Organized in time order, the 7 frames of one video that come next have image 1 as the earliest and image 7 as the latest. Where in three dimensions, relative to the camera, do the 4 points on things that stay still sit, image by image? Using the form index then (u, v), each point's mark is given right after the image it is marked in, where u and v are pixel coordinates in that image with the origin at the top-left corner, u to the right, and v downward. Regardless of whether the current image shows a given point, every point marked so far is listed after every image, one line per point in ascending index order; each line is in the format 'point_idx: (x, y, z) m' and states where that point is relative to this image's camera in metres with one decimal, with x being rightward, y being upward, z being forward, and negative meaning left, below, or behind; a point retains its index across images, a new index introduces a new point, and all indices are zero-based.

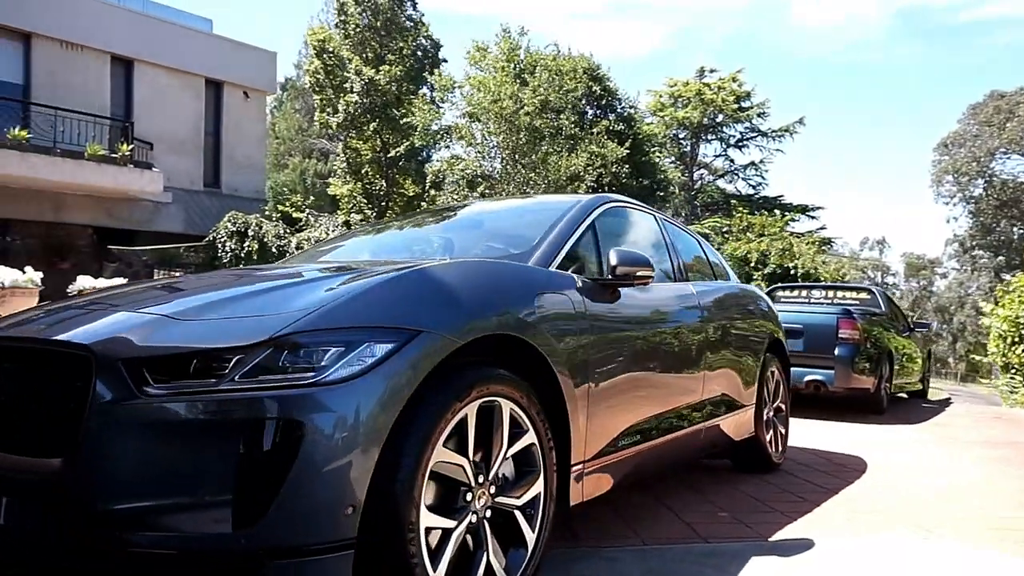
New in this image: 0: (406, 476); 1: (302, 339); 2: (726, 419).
0: (-0.3, -0.5, +1.9) m
1: (-0.5, -0.1, +1.9) m
2: (+1.2, -0.7, +4.2) m
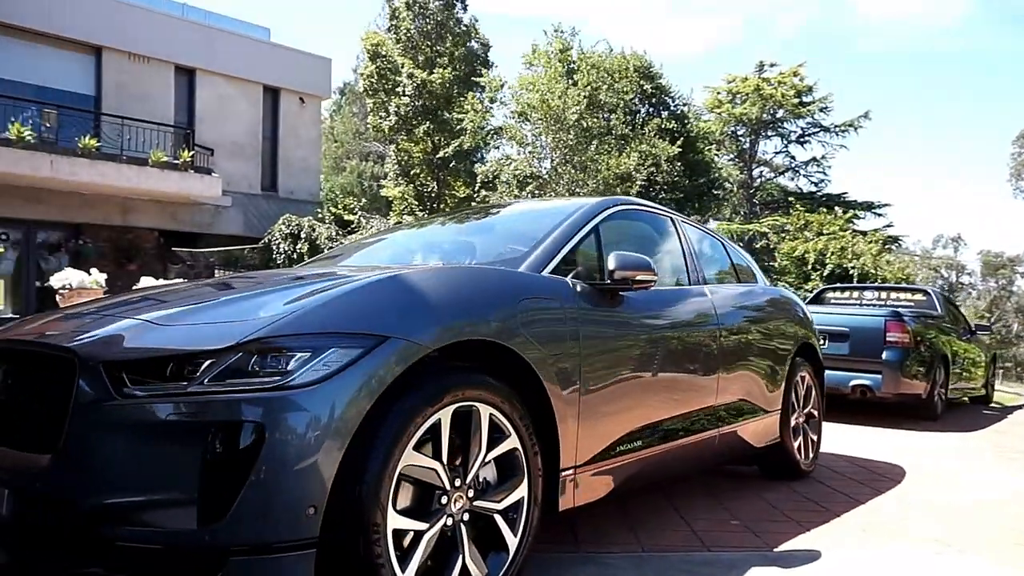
0: (-0.4, -0.5, +2.0) m
1: (-0.6, -0.1, +1.9) m
2: (+1.3, -0.7, +4.1) m
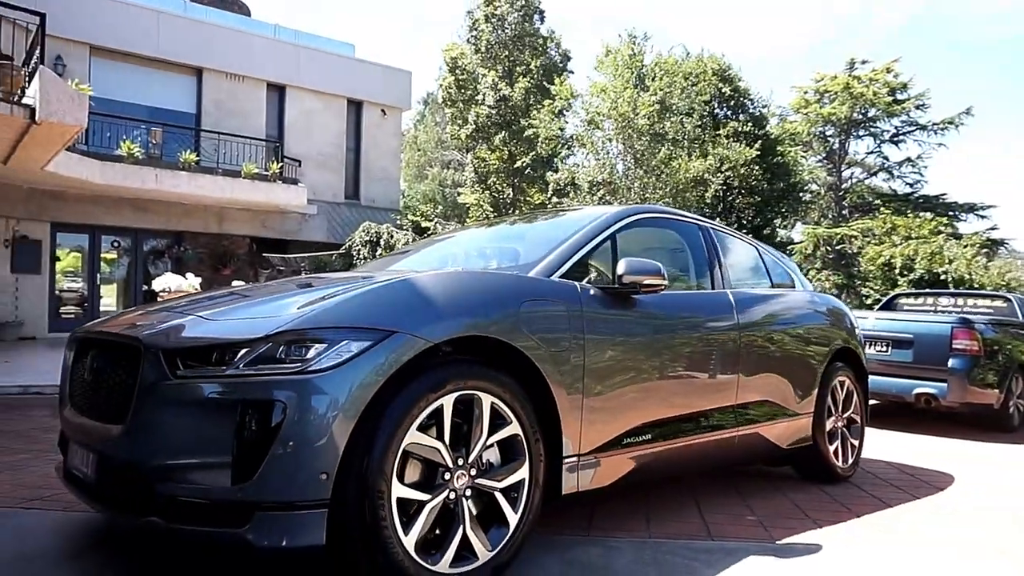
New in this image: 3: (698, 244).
0: (-0.4, -0.5, +2.3) m
1: (-0.7, -0.1, +2.3) m
2: (+1.4, -0.8, +4.2) m
3: (+1.0, +0.3, +4.2) m
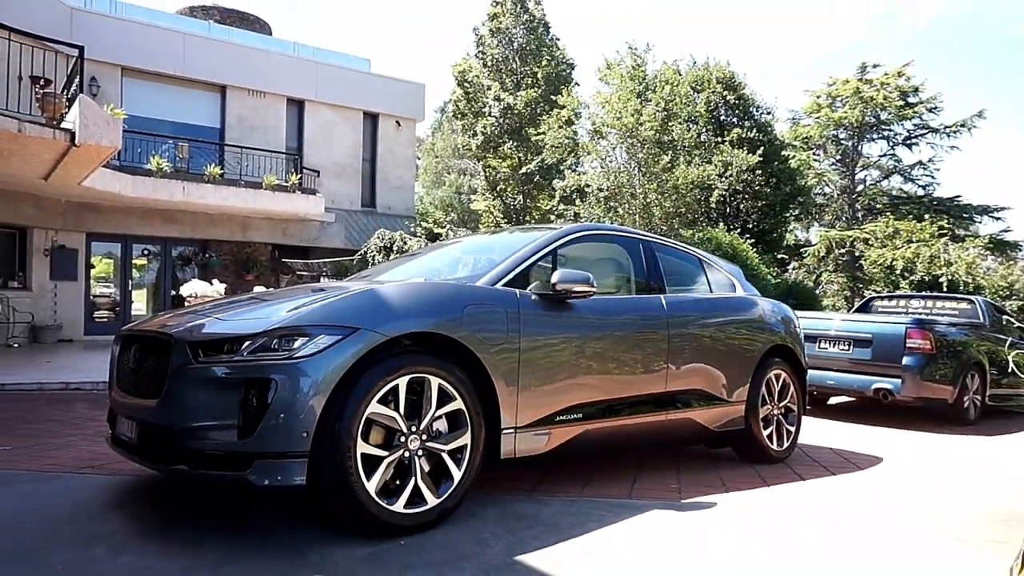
0: (-0.7, -0.5, +3.1) m
1: (-0.9, -0.2, +3.1) m
2: (+1.2, -0.8, +5.0) m
3: (+0.8, +0.2, +5.0) m
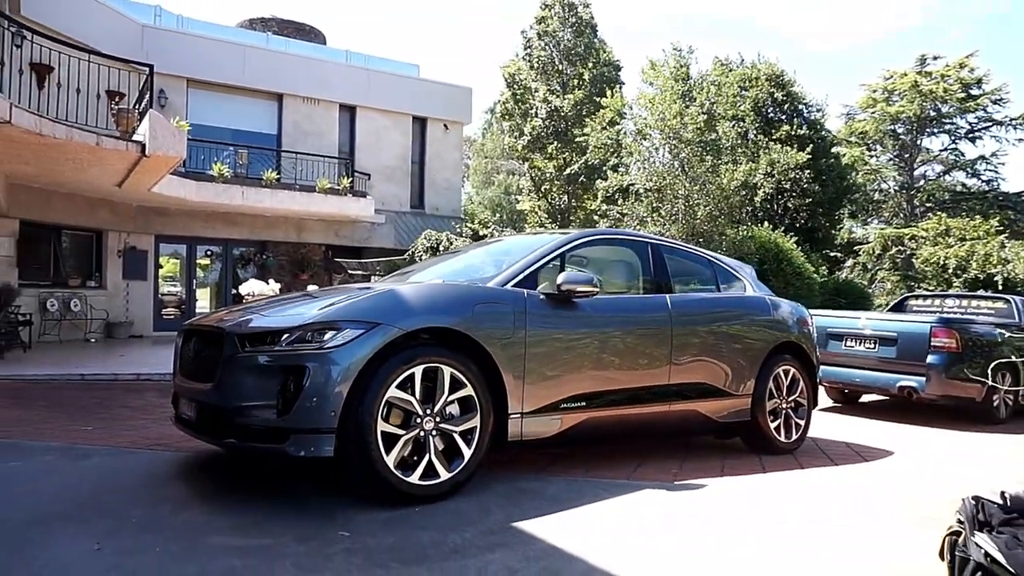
0: (-0.7, -0.5, +3.6) m
1: (-0.9, -0.2, +3.6) m
2: (+1.4, -0.8, +5.3) m
3: (+0.9, +0.2, +5.3) m
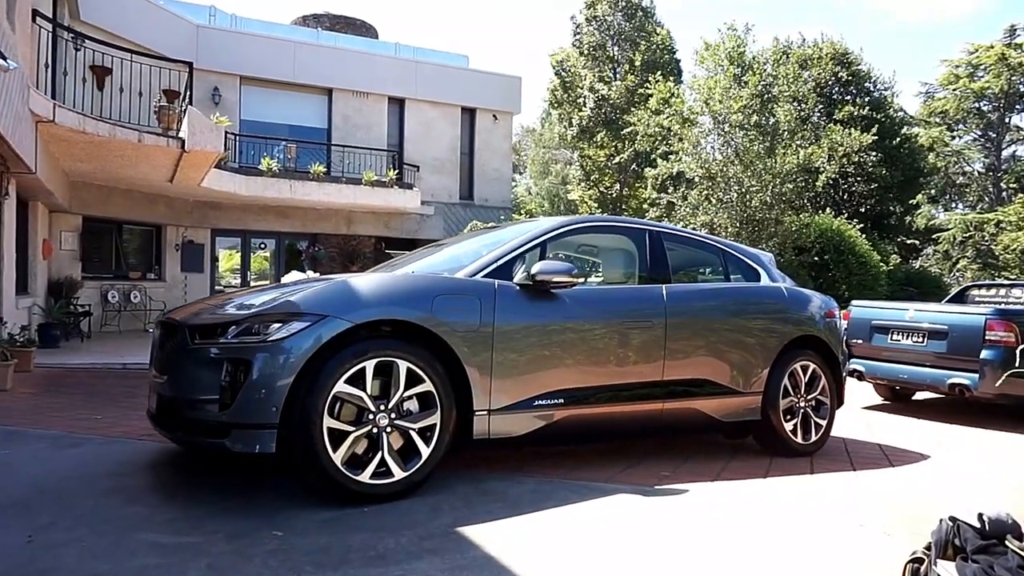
0: (-0.9, -0.5, +3.5) m
1: (-1.1, -0.1, +3.5) m
2: (+1.3, -0.7, +5.0) m
3: (+0.9, +0.3, +5.0) m
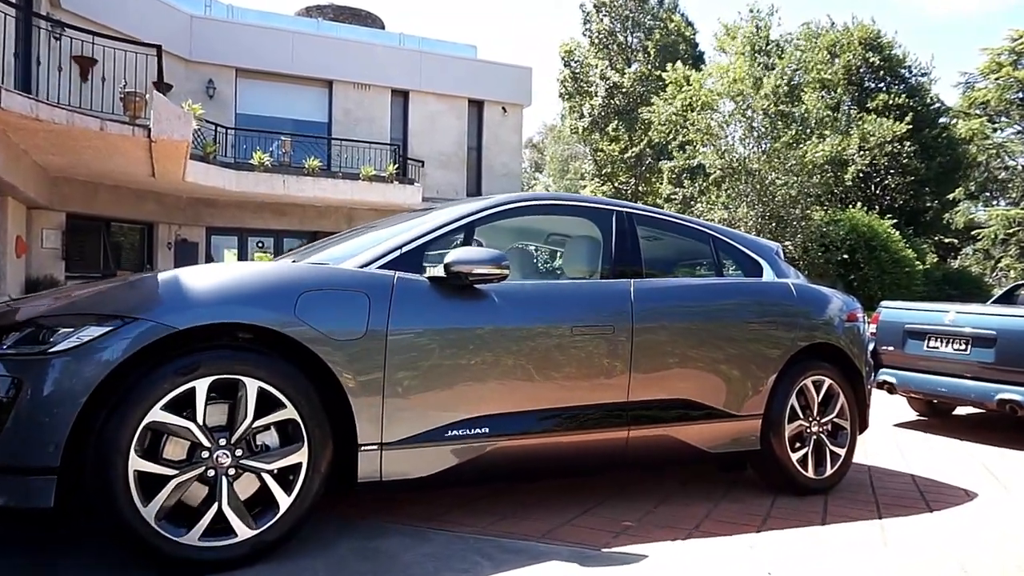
0: (-1.3, -0.5, +2.5) m
1: (-1.6, -0.1, +2.6) m
2: (+0.9, -0.7, +4.0) m
3: (+0.5, +0.3, +4.0) m
